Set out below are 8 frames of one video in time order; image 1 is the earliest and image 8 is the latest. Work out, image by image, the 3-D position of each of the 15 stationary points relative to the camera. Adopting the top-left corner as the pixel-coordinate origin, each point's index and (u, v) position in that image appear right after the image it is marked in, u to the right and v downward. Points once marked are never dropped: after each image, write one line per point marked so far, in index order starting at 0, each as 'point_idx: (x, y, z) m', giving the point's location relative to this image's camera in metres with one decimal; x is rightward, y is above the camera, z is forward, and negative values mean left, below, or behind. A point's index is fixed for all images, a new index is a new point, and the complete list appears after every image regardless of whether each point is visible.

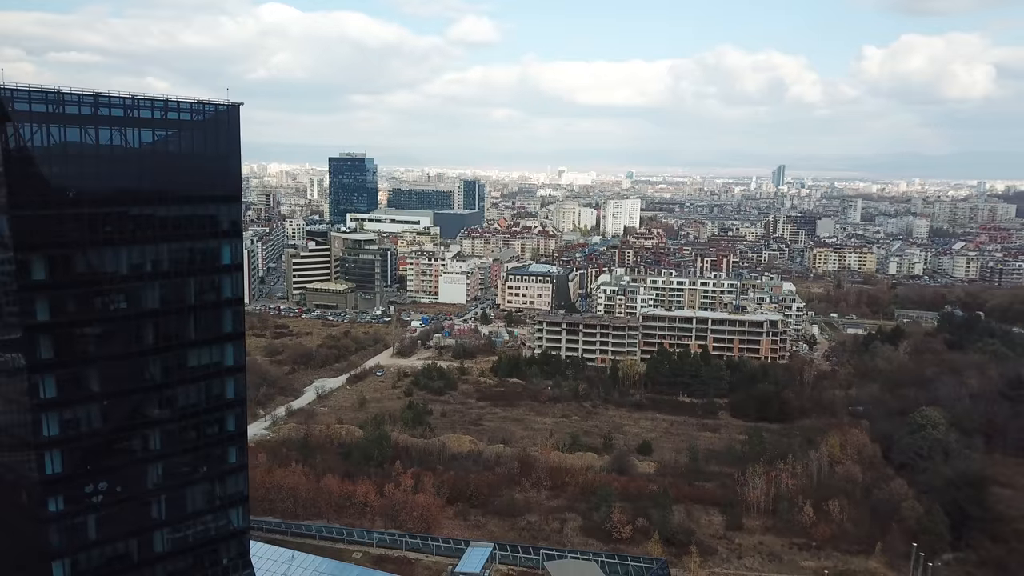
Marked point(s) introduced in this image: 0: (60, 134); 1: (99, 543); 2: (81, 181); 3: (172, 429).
0: (-6.2, +2.2, +11.2) m
1: (-6.3, -3.9, +12.1) m
2: (-6.1, +1.5, +11.4) m
3: (-5.4, -2.3, +12.8) m
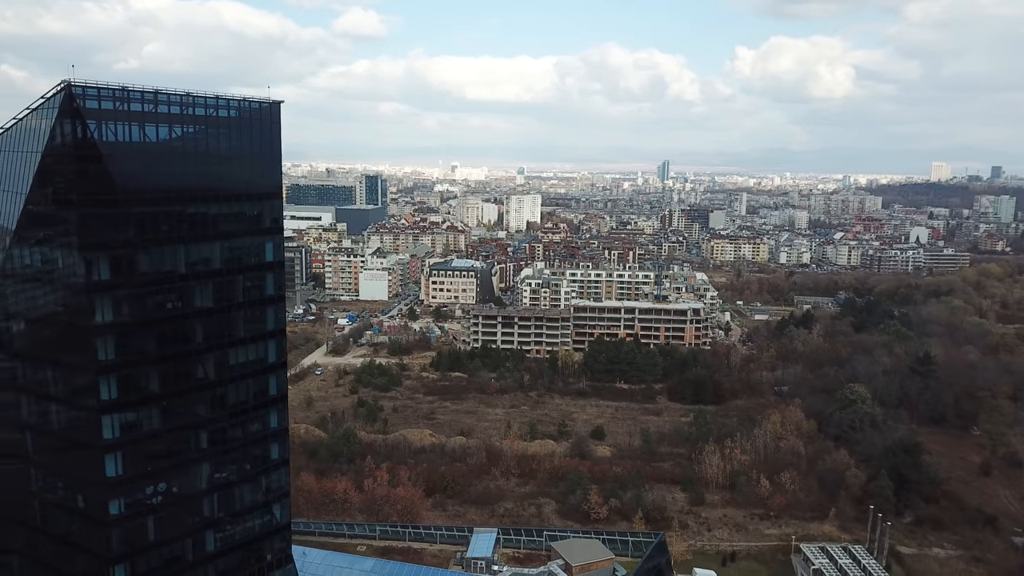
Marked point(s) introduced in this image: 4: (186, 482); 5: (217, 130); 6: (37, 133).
0: (-5.3, +2.2, +11.1) m
1: (-5.4, -3.9, +12.0) m
2: (-5.1, +1.5, +11.3) m
3: (-4.6, -2.3, +12.7) m
4: (-5.0, -3.0, +12.3) m
5: (-4.5, +2.5, +12.4) m
6: (-6.4, +2.1, +10.9) m
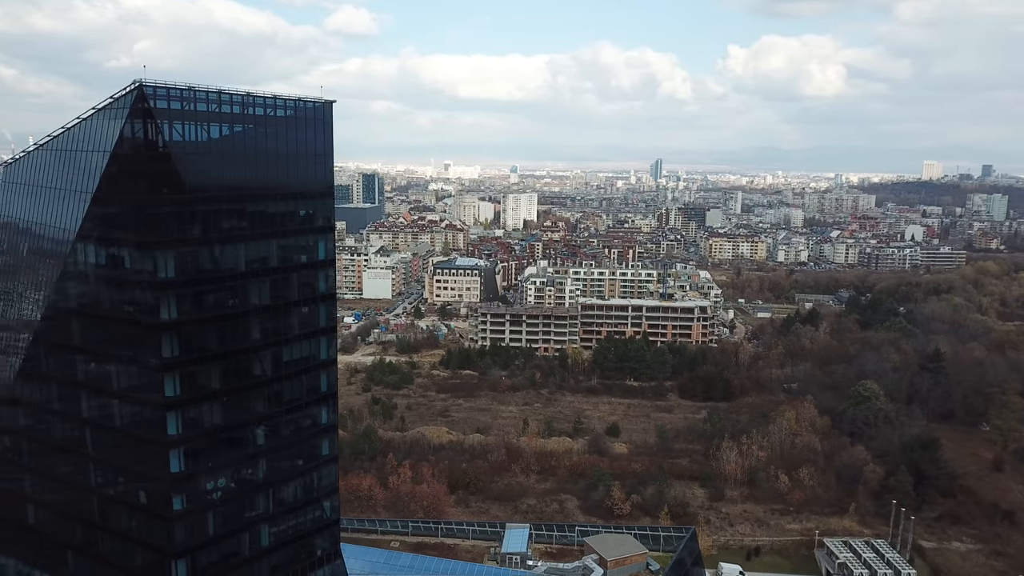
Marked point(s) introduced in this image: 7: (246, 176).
0: (-4.5, +2.2, +11.2) m
1: (-4.5, -3.9, +12.1) m
2: (-4.3, +1.6, +11.4) m
3: (-3.8, -2.2, +12.9) m
4: (-4.2, -3.0, +12.4) m
5: (-3.7, +2.5, +12.6) m
6: (-5.6, +2.1, +11.0) m
7: (-4.0, +1.7, +12.0) m
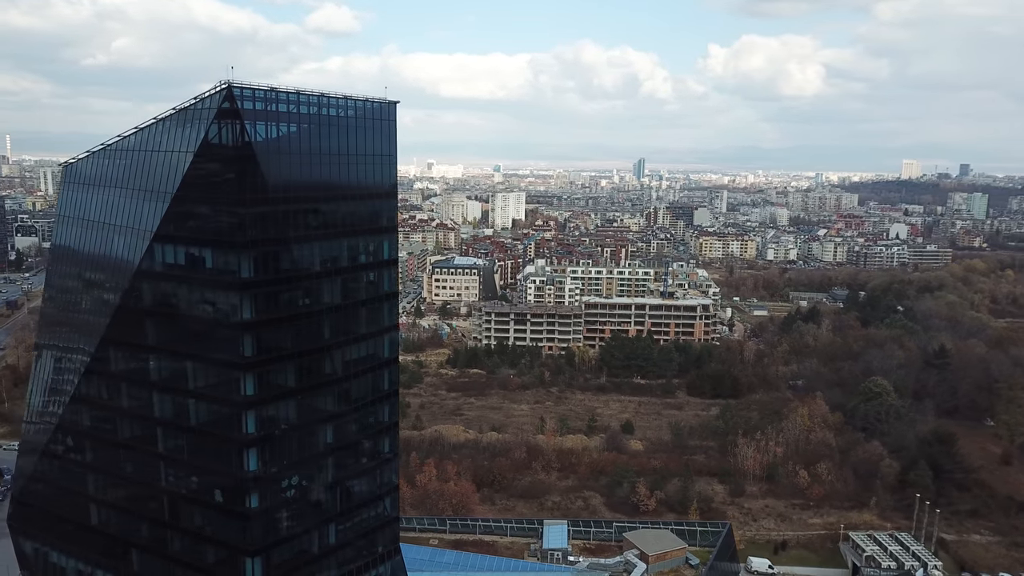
0: (-3.4, +2.2, +11.3) m
1: (-3.4, -3.9, +12.2) m
2: (-3.2, +1.6, +11.5) m
3: (-2.7, -2.2, +13.0) m
4: (-3.1, -3.0, +12.5) m
5: (-2.7, +2.5, +12.7) m
6: (-4.5, +2.1, +11.1) m
7: (-2.9, +1.7, +12.1) m
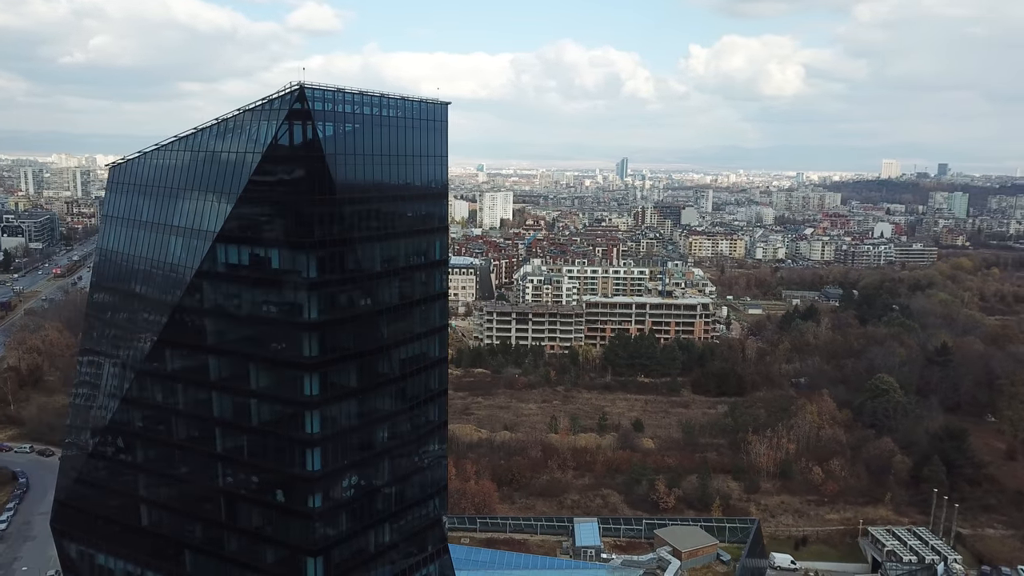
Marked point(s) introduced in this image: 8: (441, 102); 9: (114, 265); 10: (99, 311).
0: (-2.5, +2.2, +11.3) m
1: (-2.5, -3.9, +12.3) m
2: (-2.3, +1.6, +11.5) m
3: (-1.8, -2.2, +13.0) m
4: (-2.2, -3.0, +12.5) m
5: (-1.8, +2.5, +12.7) m
6: (-3.6, +2.1, +11.1) m
7: (-2.0, +1.7, +12.1) m
8: (-1.2, +3.1, +13.3) m
9: (-6.8, +0.4, +13.6) m
10: (-7.3, -0.4, +14.0) m
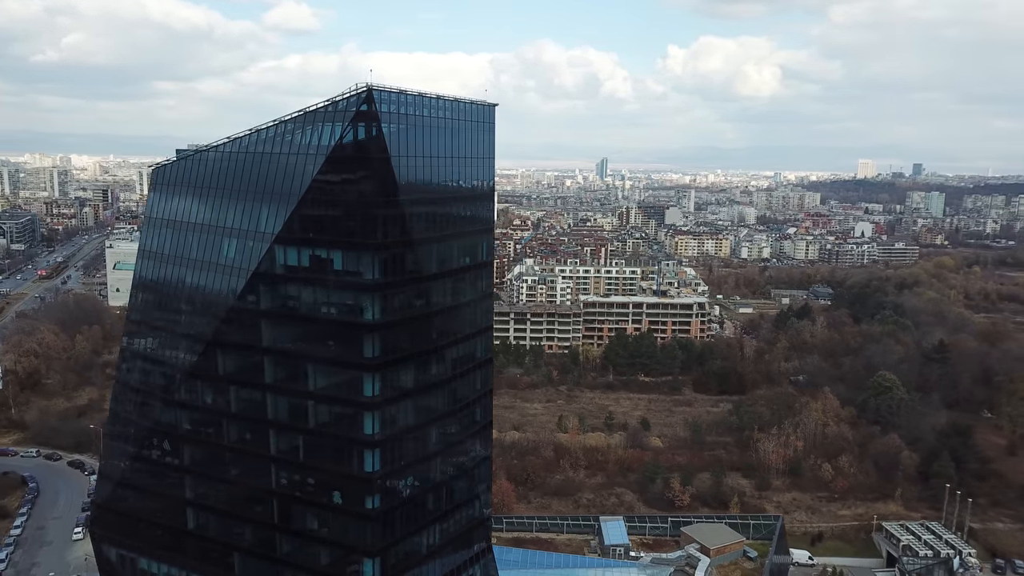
0: (-1.6, +2.2, +11.3) m
1: (-1.7, -3.9, +12.3) m
2: (-1.5, +1.6, +11.6) m
3: (-1.0, -2.2, +13.0) m
4: (-1.4, -3.0, +12.6) m
5: (-1.0, +2.5, +12.7) m
6: (-2.7, +2.1, +11.1) m
7: (-1.2, +1.7, +12.2) m
8: (-0.4, +3.1, +13.4) m
9: (-6.0, +0.4, +13.5) m
10: (-6.5, -0.4, +13.9) m
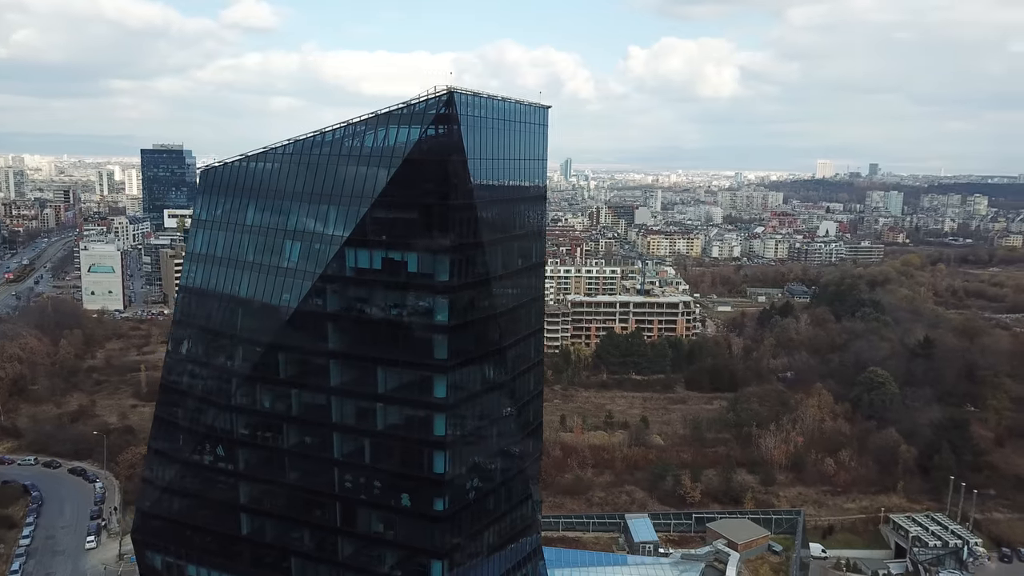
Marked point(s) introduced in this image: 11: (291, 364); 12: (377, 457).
0: (-0.6, +2.2, +11.4) m
1: (-0.7, -3.9, +12.3) m
2: (-0.5, +1.5, +11.6) m
3: (-0.1, -2.2, +13.1) m
4: (-0.4, -3.0, +12.6) m
5: (0.0, +2.5, +12.8) m
6: (-1.7, +2.1, +11.1) m
7: (-0.2, +1.7, +12.2) m
8: (+0.5, +3.1, +13.5) m
9: (-5.1, +0.3, +13.4) m
10: (-5.6, -0.5, +13.7) m
11: (-3.4, -1.2, +12.2) m
12: (-2.0, -2.5, +11.9) m
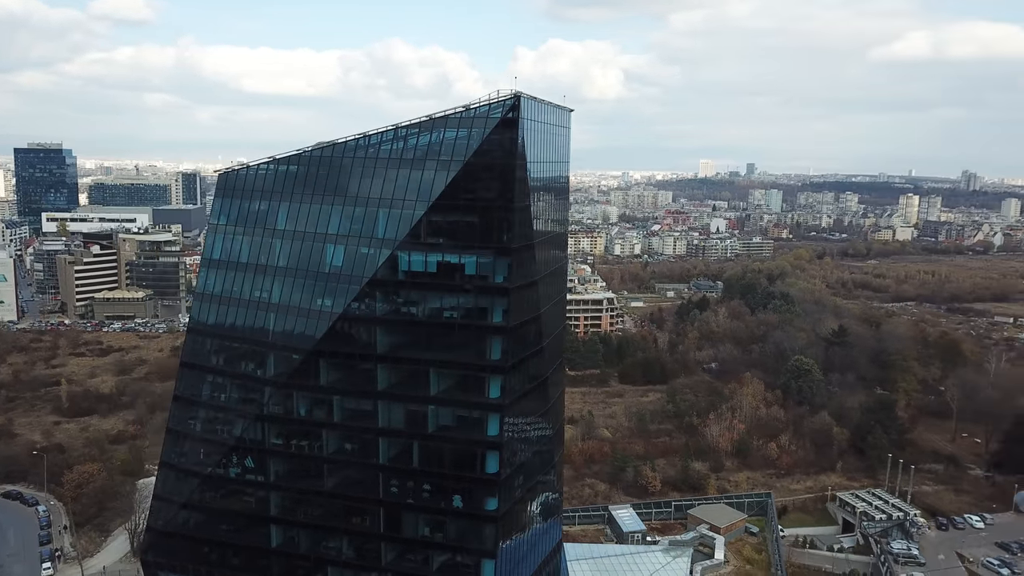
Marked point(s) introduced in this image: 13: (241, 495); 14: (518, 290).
0: (+0.1, +2.2, +11.5) m
1: (0.0, -3.9, +12.5) m
2: (+0.2, +1.5, +11.8) m
3: (+0.5, -2.3, +13.3) m
4: (+0.2, -3.0, +12.8) m
5: (+0.4, +2.5, +13.0) m
6: (-1.0, +2.0, +11.1) m
7: (+0.4, +1.7, +12.4) m
8: (+0.9, +3.1, +13.8) m
9: (-4.6, +0.2, +13.0) m
10: (-5.1, -0.6, +13.2) m
11: (-2.7, -1.2, +12.0) m
12: (-1.3, -2.6, +11.9) m
13: (-4.4, -3.4, +13.0) m
14: (0.0, 0.0, +11.5) m
